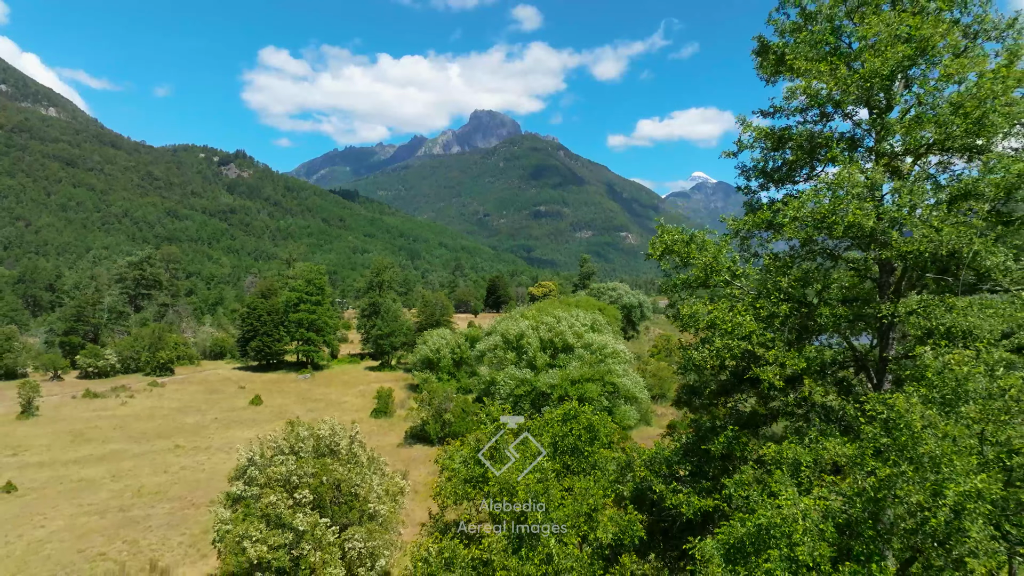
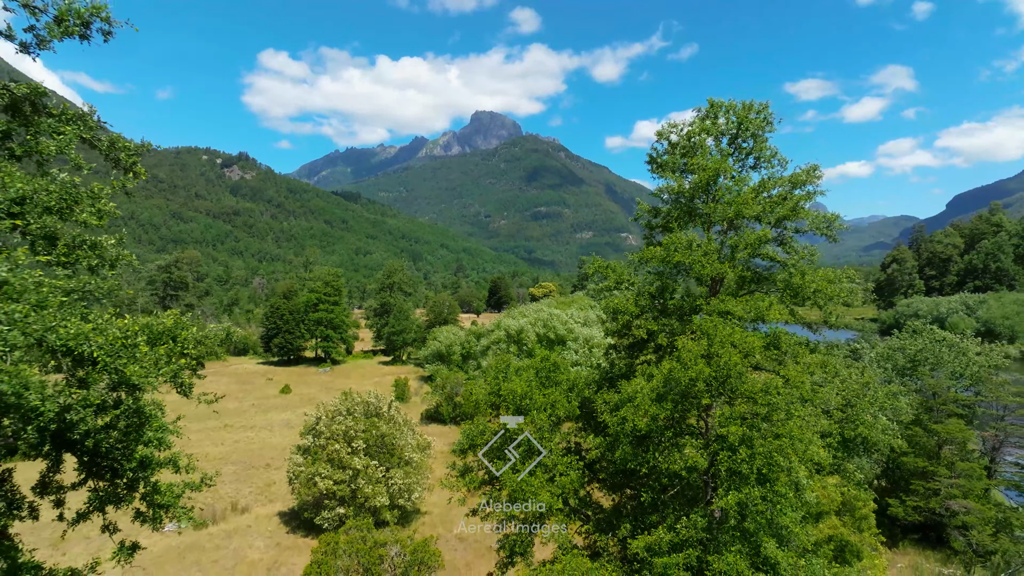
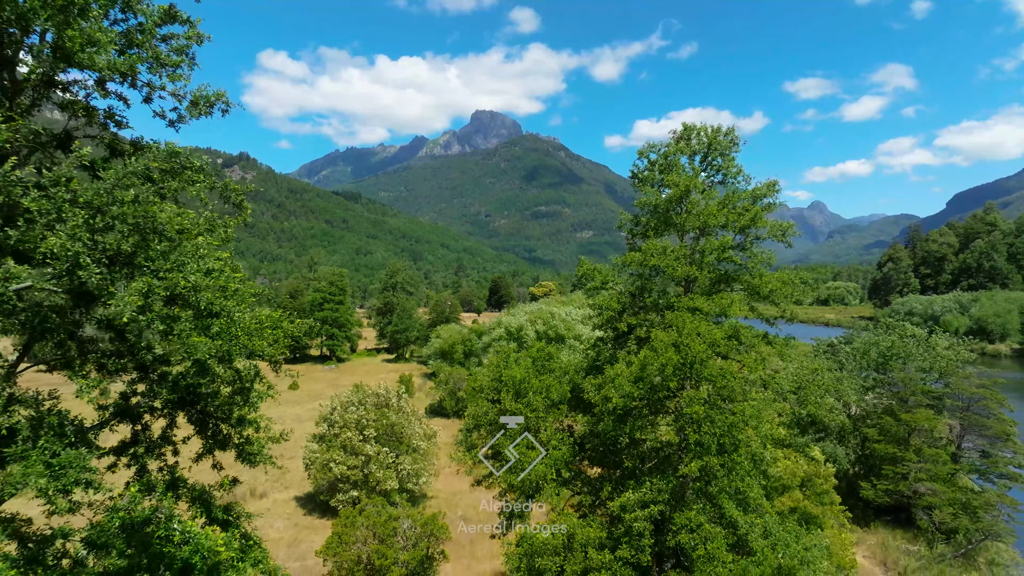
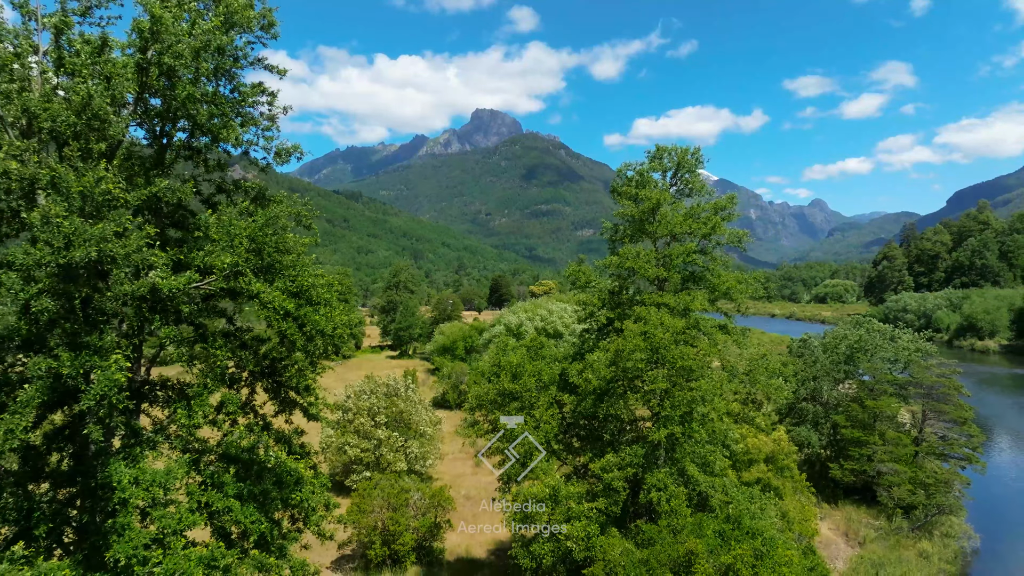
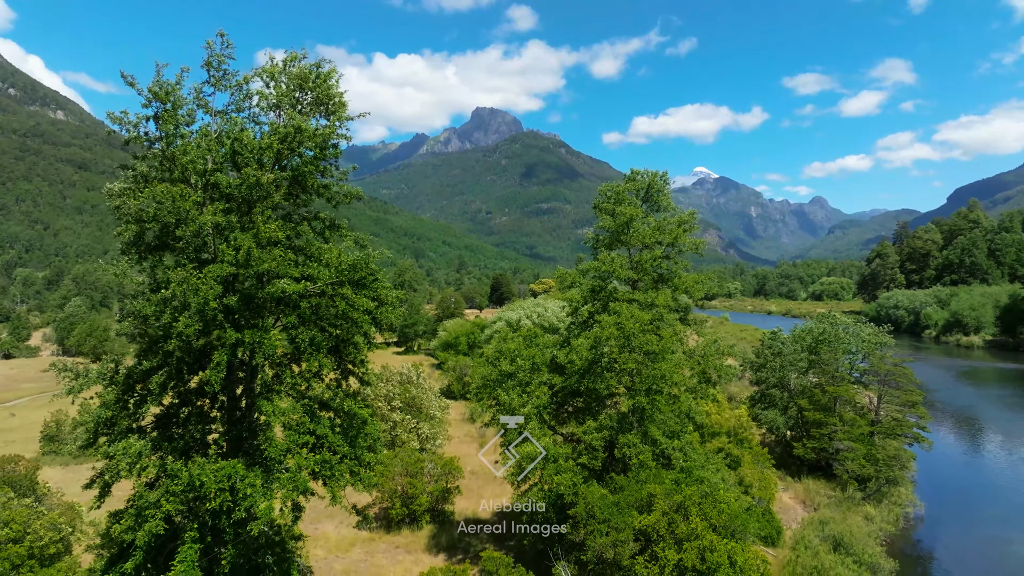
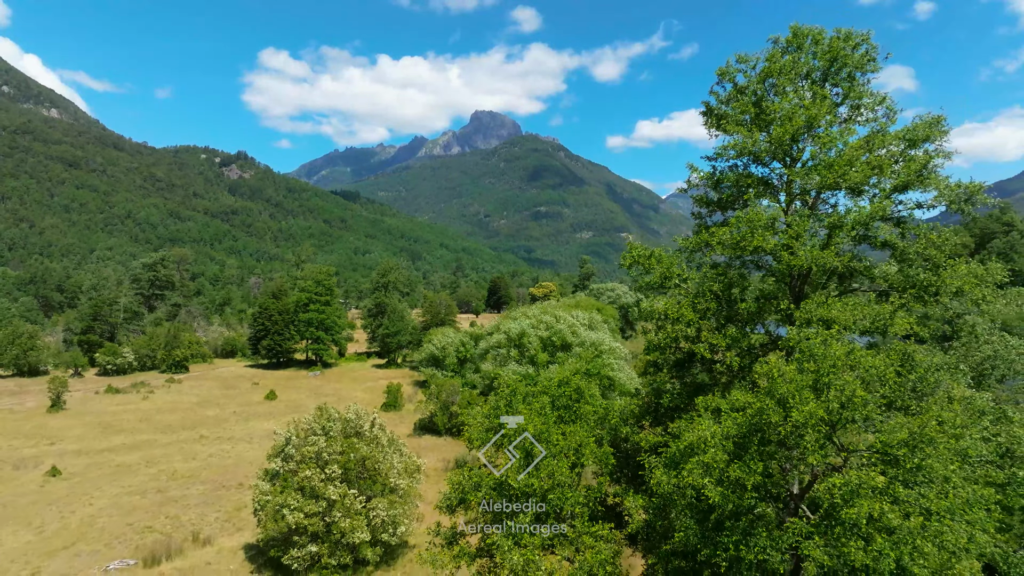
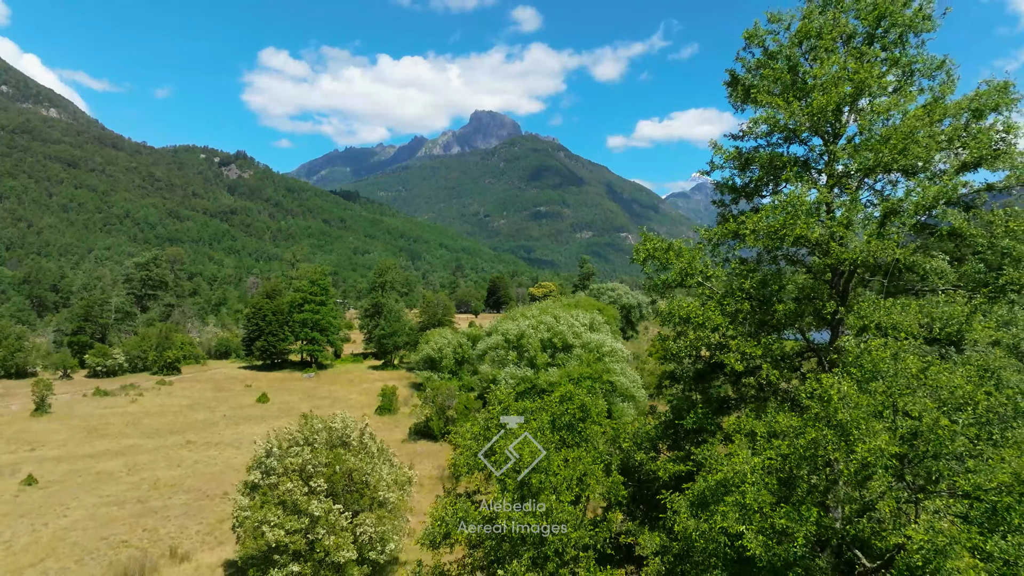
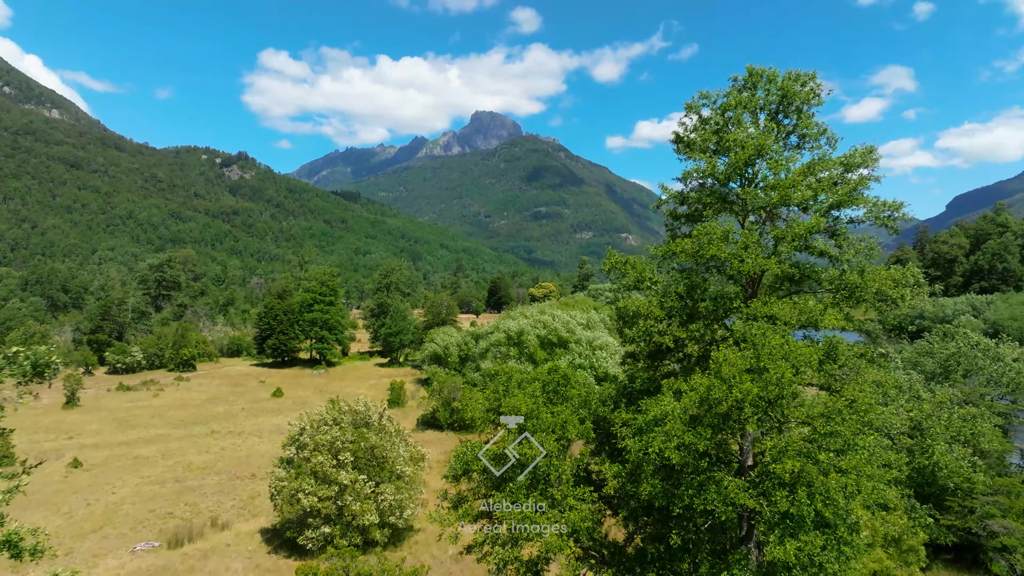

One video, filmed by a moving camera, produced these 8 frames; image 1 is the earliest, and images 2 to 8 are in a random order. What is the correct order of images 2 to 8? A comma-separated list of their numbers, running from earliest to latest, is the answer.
7, 6, 8, 2, 3, 4, 5
